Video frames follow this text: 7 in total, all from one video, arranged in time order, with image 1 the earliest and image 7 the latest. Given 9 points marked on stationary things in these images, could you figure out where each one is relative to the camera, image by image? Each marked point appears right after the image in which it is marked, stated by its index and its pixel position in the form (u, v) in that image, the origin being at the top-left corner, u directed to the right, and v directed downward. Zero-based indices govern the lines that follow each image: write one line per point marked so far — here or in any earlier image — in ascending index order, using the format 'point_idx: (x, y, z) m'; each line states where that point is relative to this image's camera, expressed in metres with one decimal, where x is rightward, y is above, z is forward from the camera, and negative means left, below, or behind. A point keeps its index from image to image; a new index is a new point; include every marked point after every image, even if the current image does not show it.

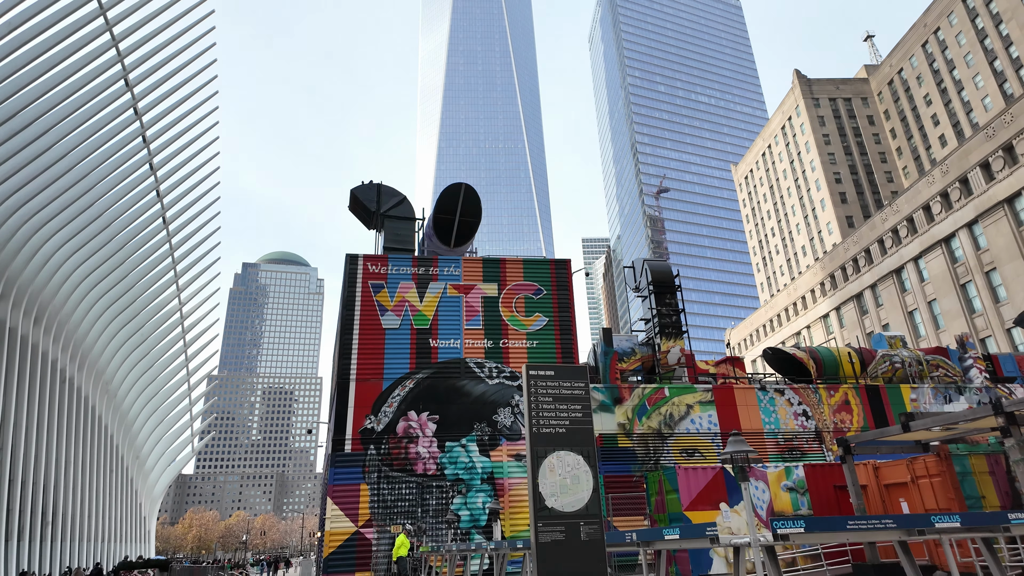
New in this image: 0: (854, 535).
0: (+4.6, -3.3, +8.1) m
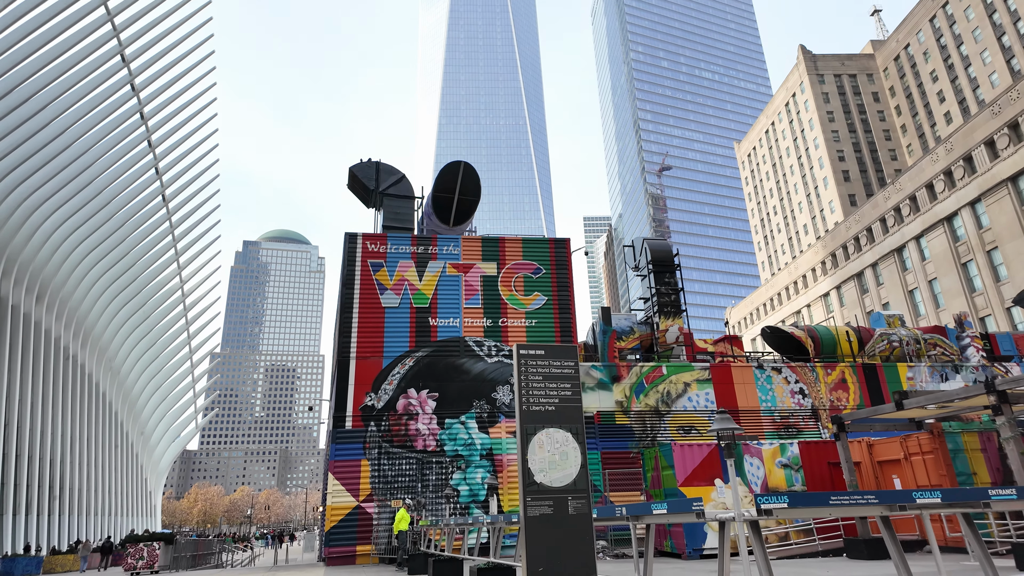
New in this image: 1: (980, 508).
0: (+4.5, -3.1, +8.3) m
1: (+6.9, -3.2, +9.0) m
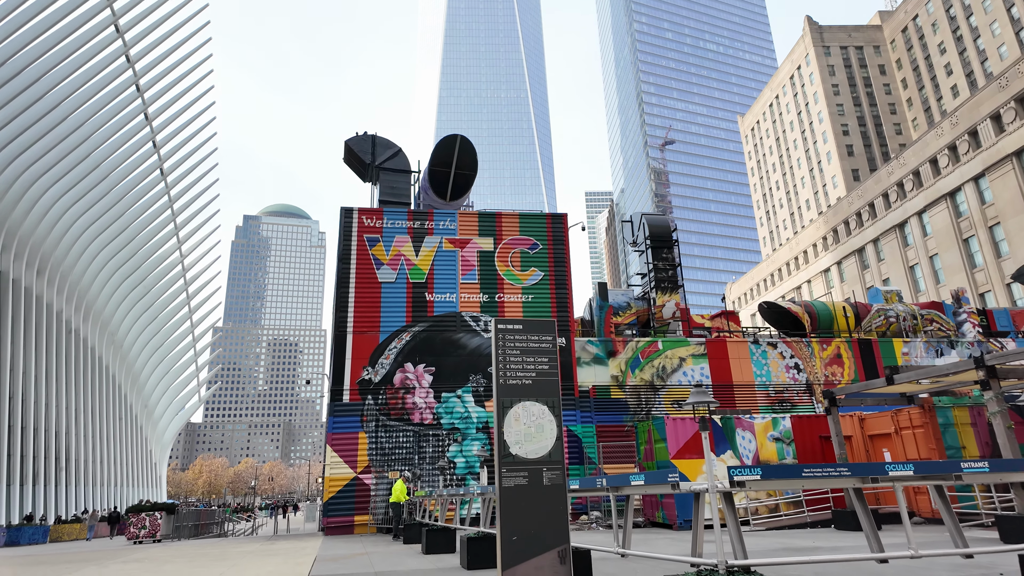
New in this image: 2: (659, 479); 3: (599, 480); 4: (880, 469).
0: (+4.1, -2.7, +8.5) m
1: (+6.6, -2.9, +9.1) m
2: (+2.3, -3.0, +9.6) m
3: (+1.6, -3.7, +11.5) m
4: (+5.3, -2.6, +8.7) m
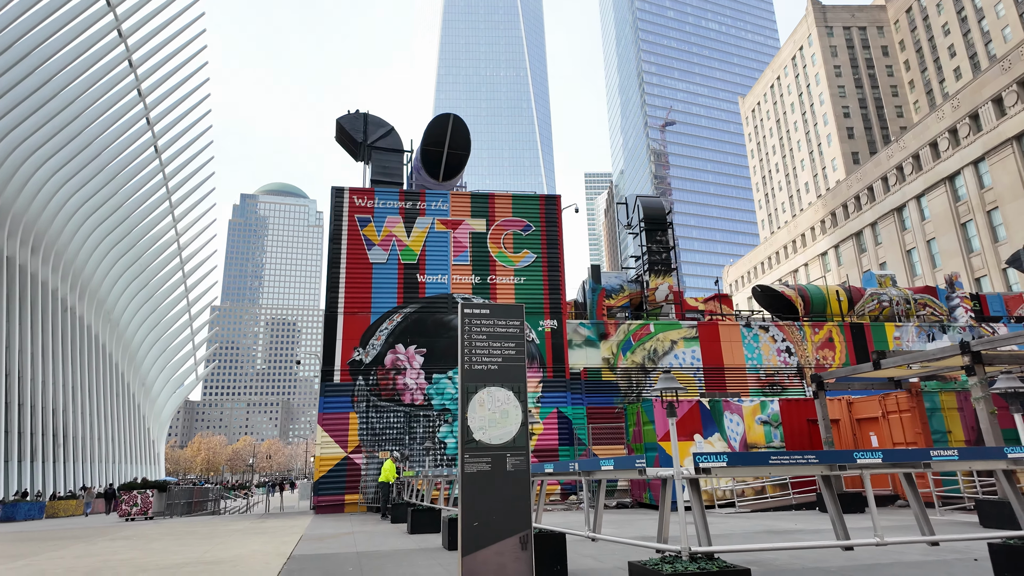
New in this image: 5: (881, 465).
0: (+3.7, -2.5, +8.4) m
1: (+6.1, -2.7, +9.1) m
2: (+1.8, -2.8, +9.6) m
3: (+1.2, -3.4, +11.5) m
4: (+4.8, -2.4, +8.7) m
5: (+5.4, -2.6, +8.9) m
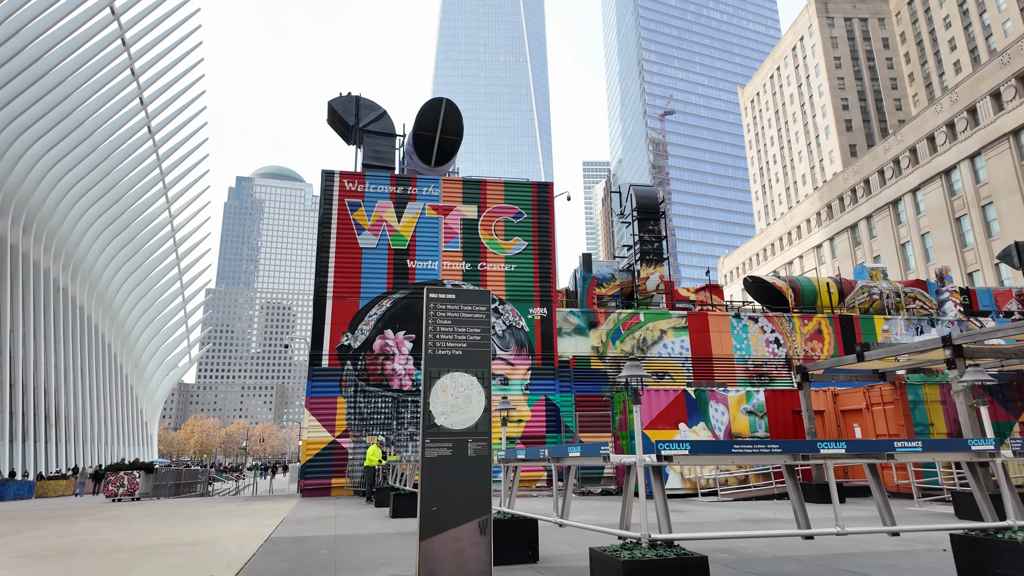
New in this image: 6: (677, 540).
0: (+3.2, -2.4, +8.5) m
1: (+5.6, -2.6, +9.1) m
2: (+1.3, -2.6, +9.6) m
3: (+0.6, -3.1, +11.6) m
4: (+4.3, -2.3, +8.7) m
5: (+4.9, -2.4, +8.9) m
6: (+2.1, -3.3, +7.9) m
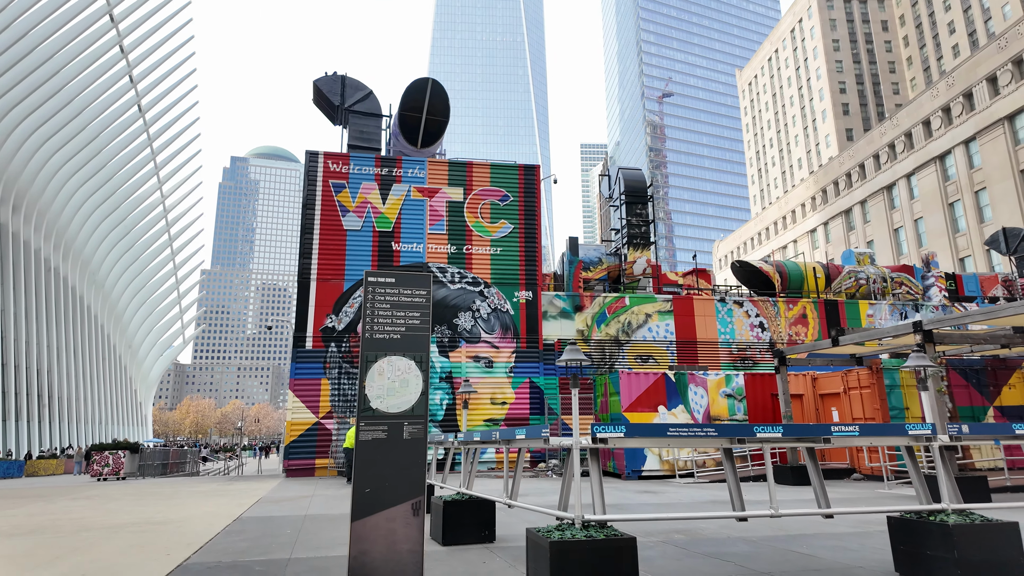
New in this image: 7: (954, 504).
0: (+2.3, -2.2, +8.6) m
1: (+4.7, -2.4, +9.3) m
2: (+0.5, -2.3, +9.7) m
3: (-0.2, -2.8, +11.7) m
4: (+3.4, -2.1, +8.8) m
5: (+4.0, -2.2, +9.0) m
6: (+1.3, -3.1, +8.0) m
7: (+6.6, -3.2, +9.1) m
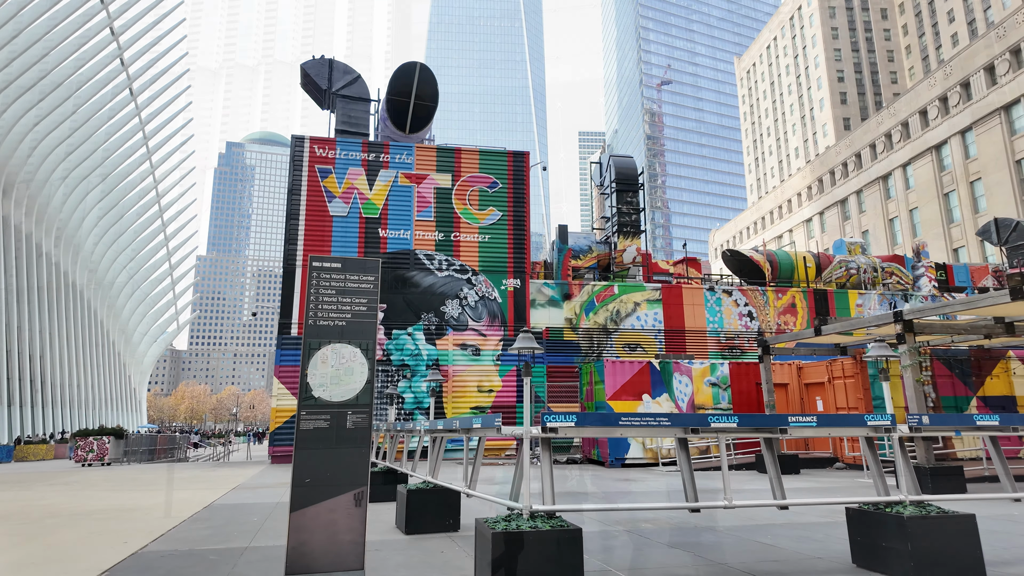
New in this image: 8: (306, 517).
0: (+1.6, -2.0, +8.4) m
1: (+4.0, -2.2, +9.1) m
2: (-0.2, -2.1, +9.6) m
3: (-1.0, -2.6, +11.6) m
4: (+2.7, -1.9, +8.7) m
5: (+3.3, -2.1, +8.9) m
6: (+0.6, -2.9, +7.9) m
7: (+5.9, -3.1, +9.0) m
8: (-2.5, -2.8, +7.4) m
